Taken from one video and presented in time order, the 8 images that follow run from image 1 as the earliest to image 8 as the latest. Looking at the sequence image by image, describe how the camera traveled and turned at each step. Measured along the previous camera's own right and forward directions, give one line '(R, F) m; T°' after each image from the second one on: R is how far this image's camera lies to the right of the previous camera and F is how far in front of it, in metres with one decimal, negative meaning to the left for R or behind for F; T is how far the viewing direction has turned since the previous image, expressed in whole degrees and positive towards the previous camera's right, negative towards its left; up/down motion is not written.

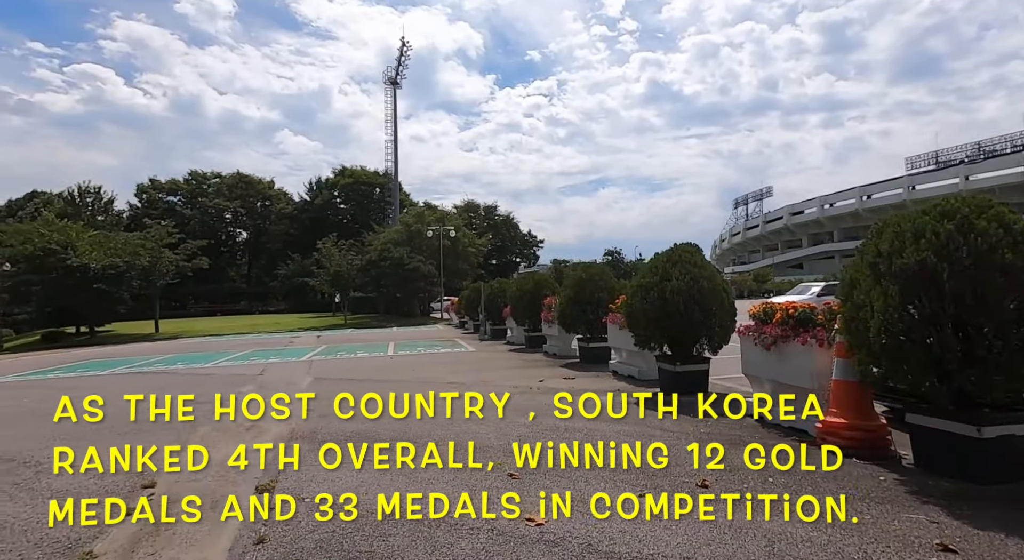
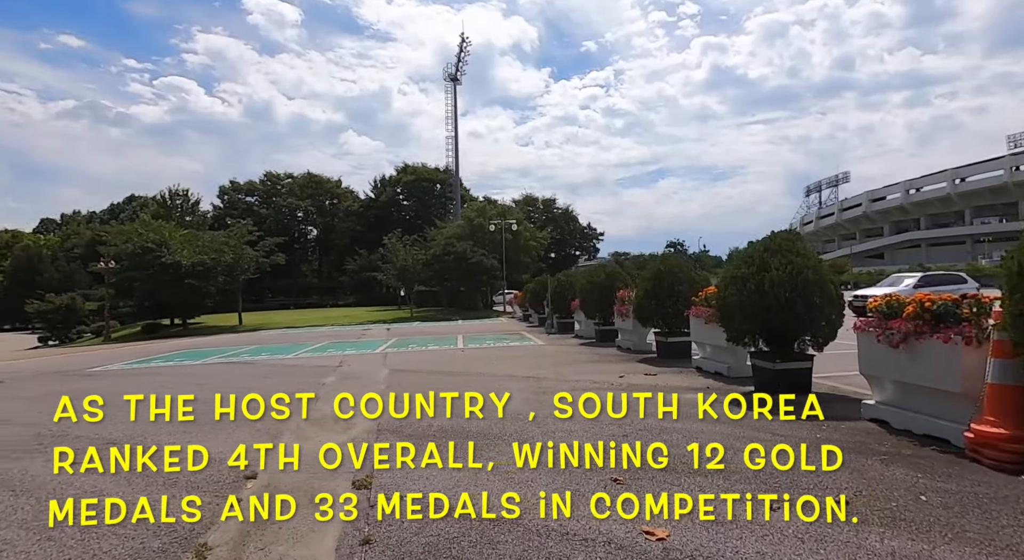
(-0.3, +0.2) m; -6°
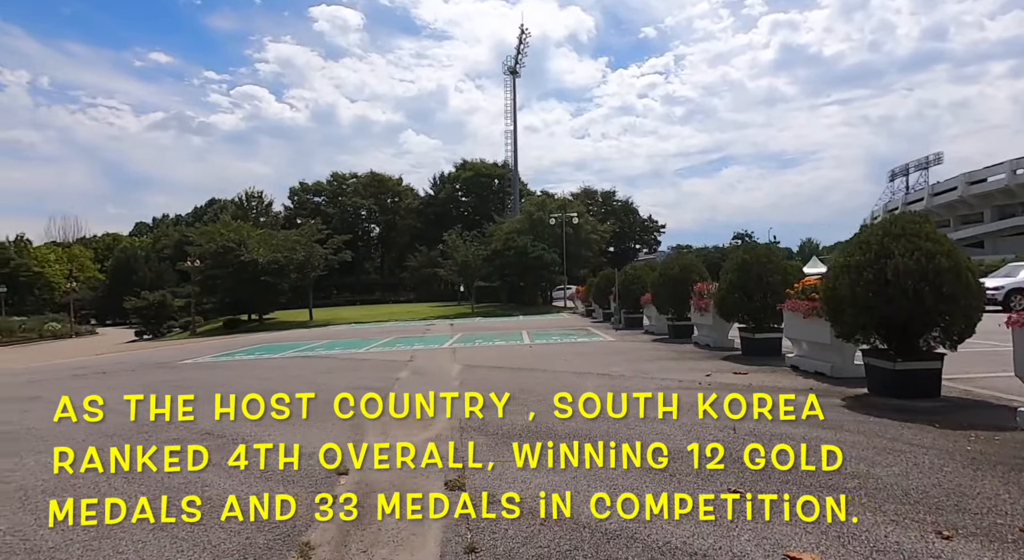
(-0.3, +0.2) m; -6°
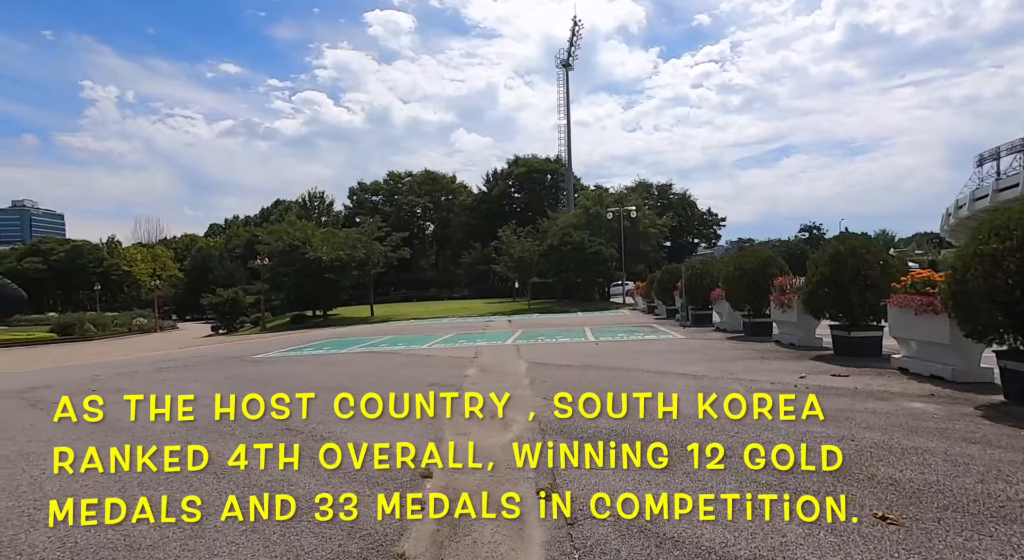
(-0.3, +0.3) m; -6°
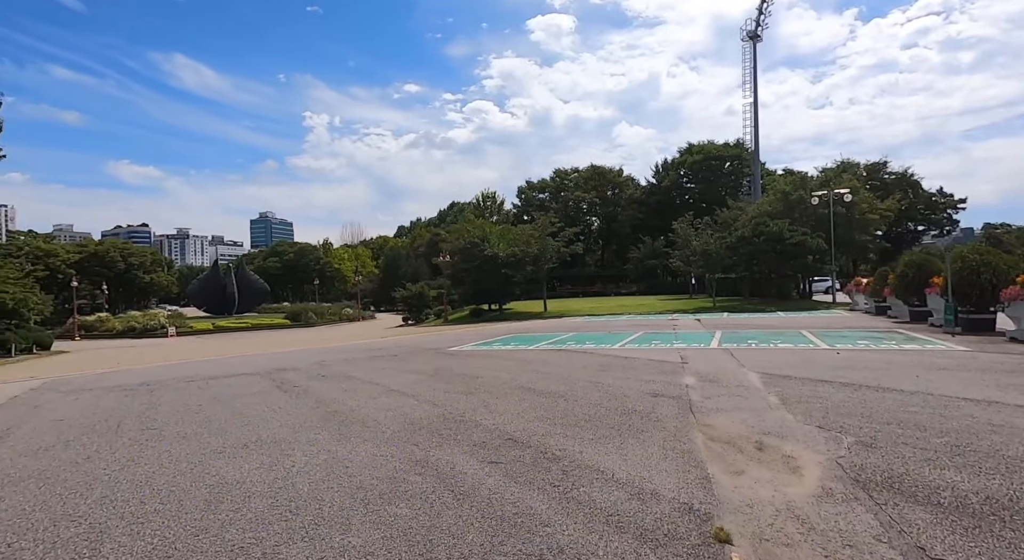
(-1.0, +0.9) m; -18°
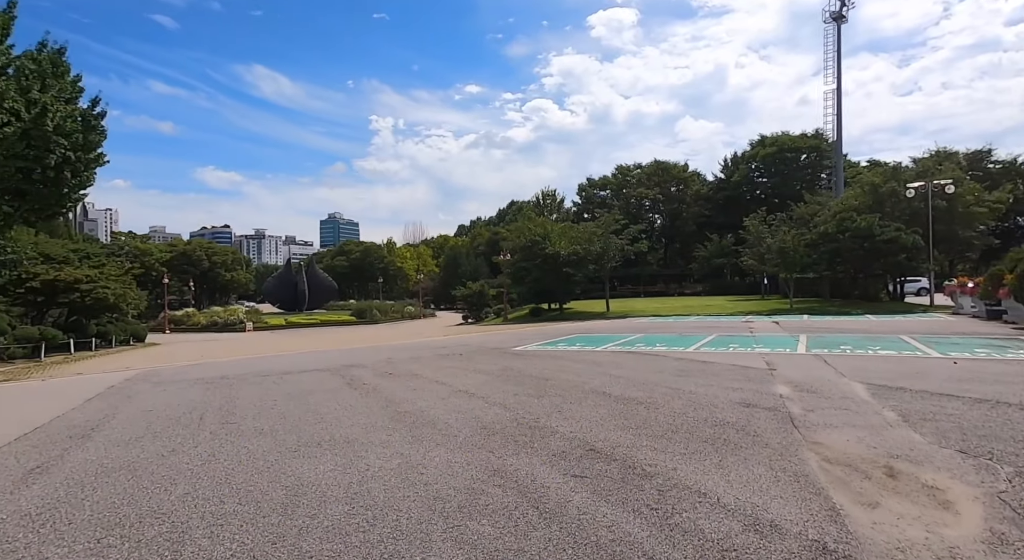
(-0.3, +0.4) m; -6°
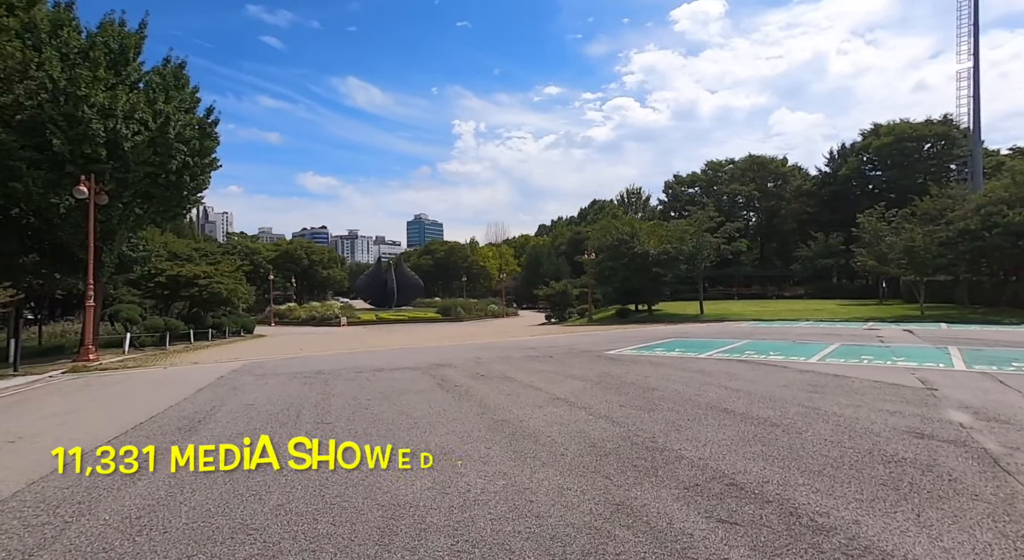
(-0.4, +0.7) m; -9°
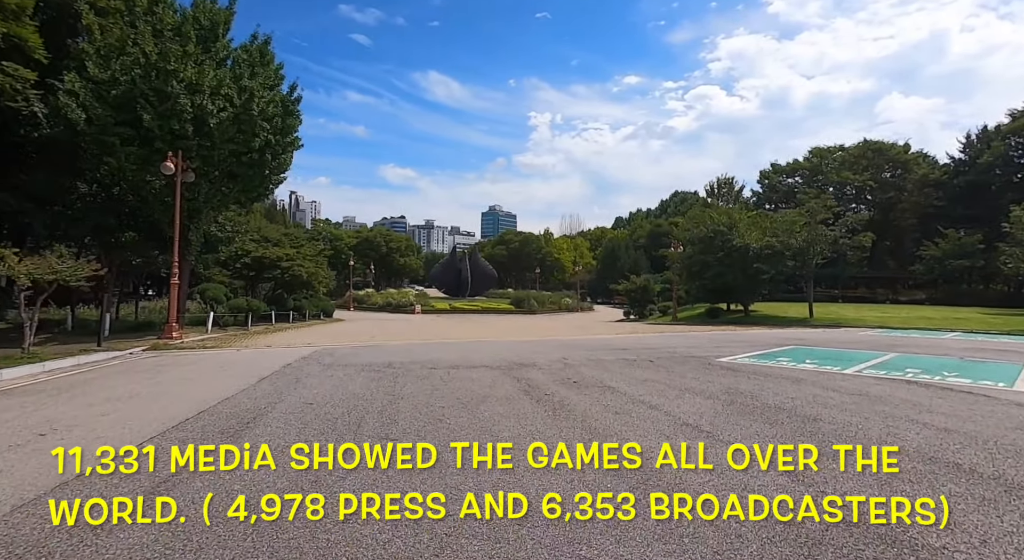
(-0.6, +2.0) m; -8°
